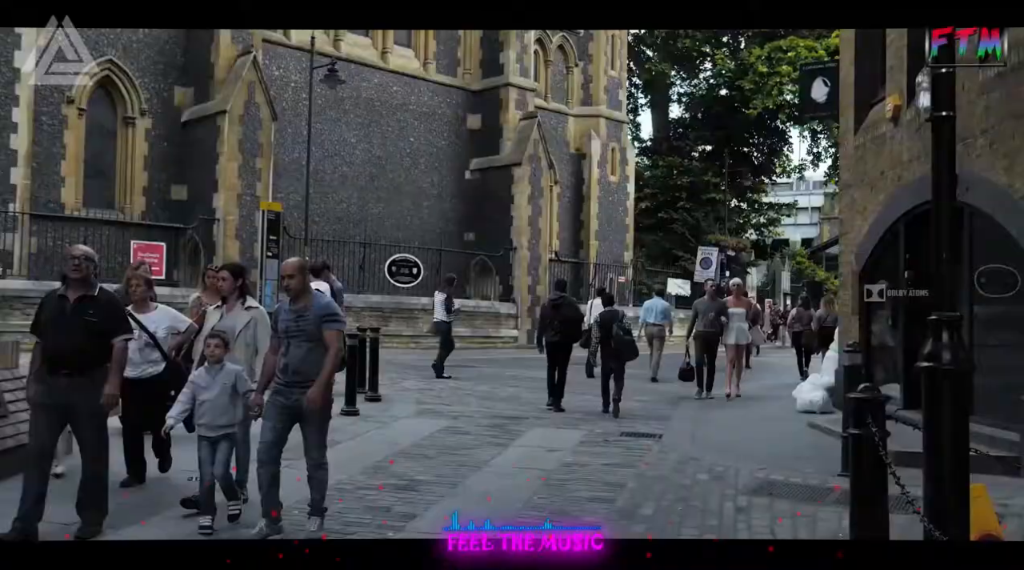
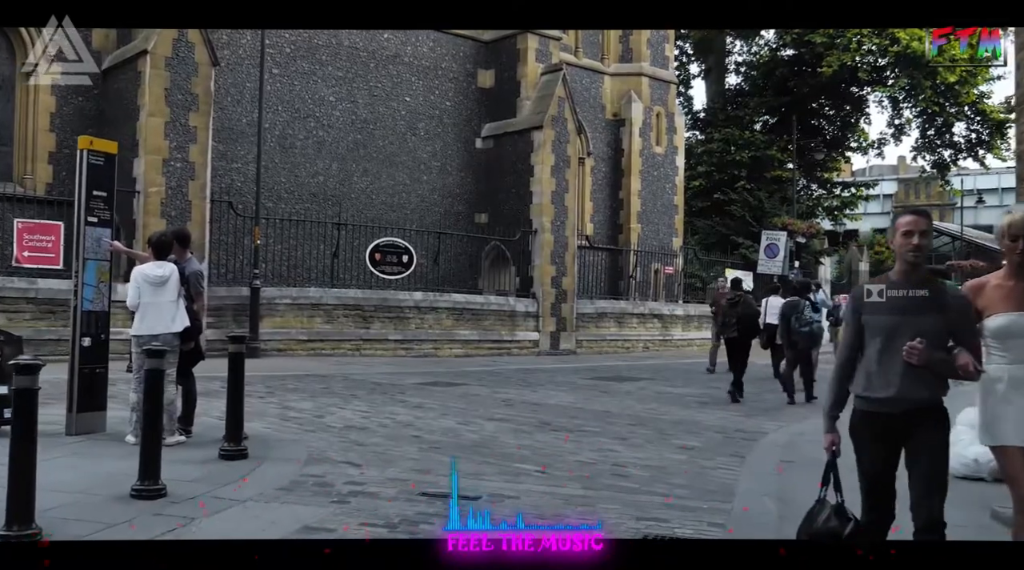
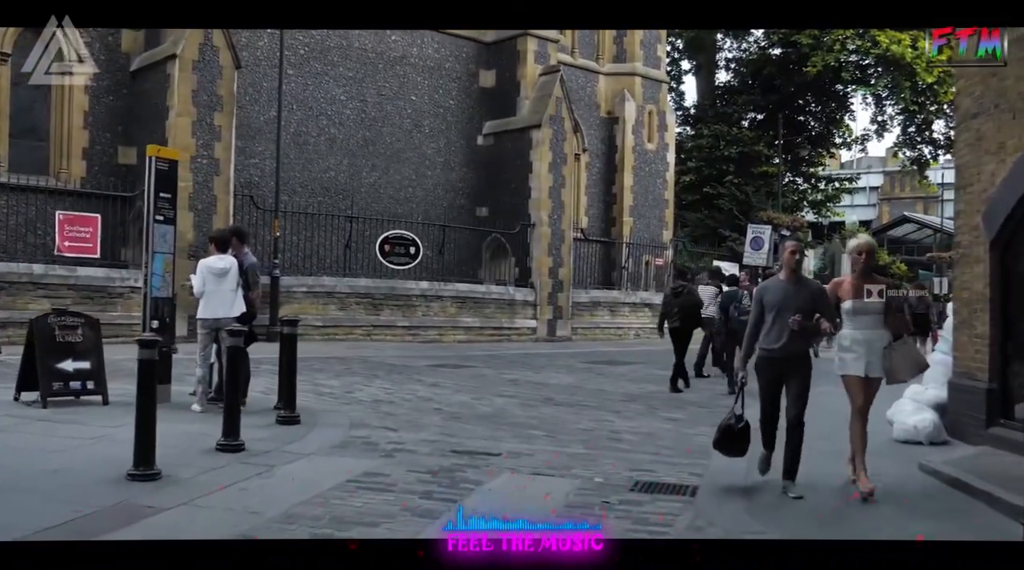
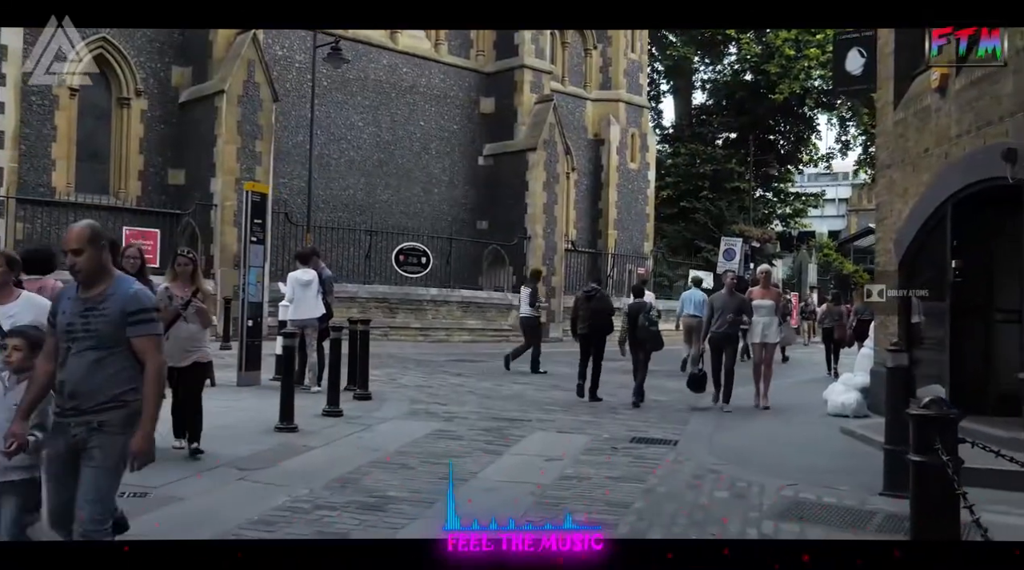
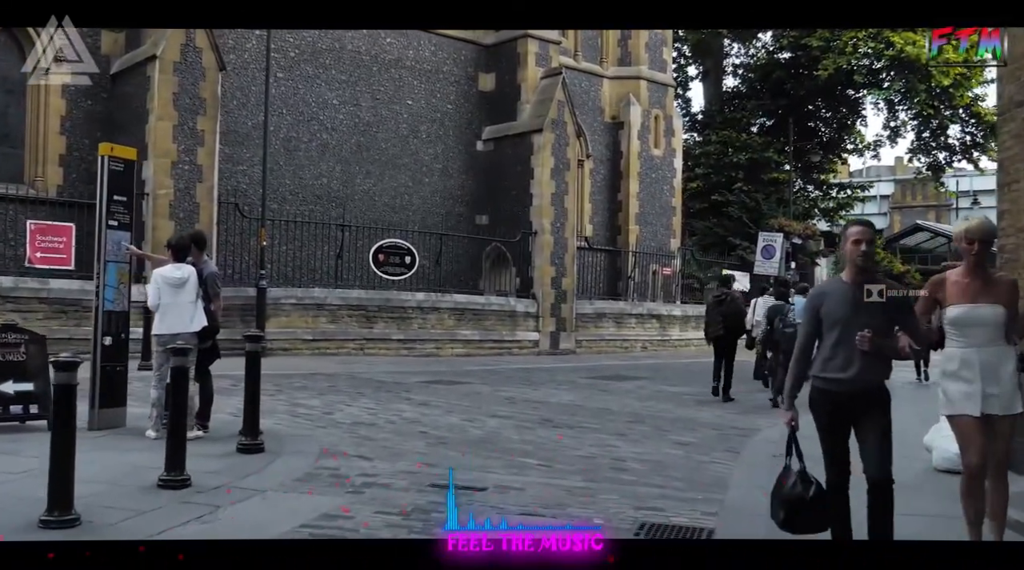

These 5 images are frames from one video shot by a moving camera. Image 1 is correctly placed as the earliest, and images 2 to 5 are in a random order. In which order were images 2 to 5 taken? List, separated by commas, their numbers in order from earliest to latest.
4, 3, 5, 2
